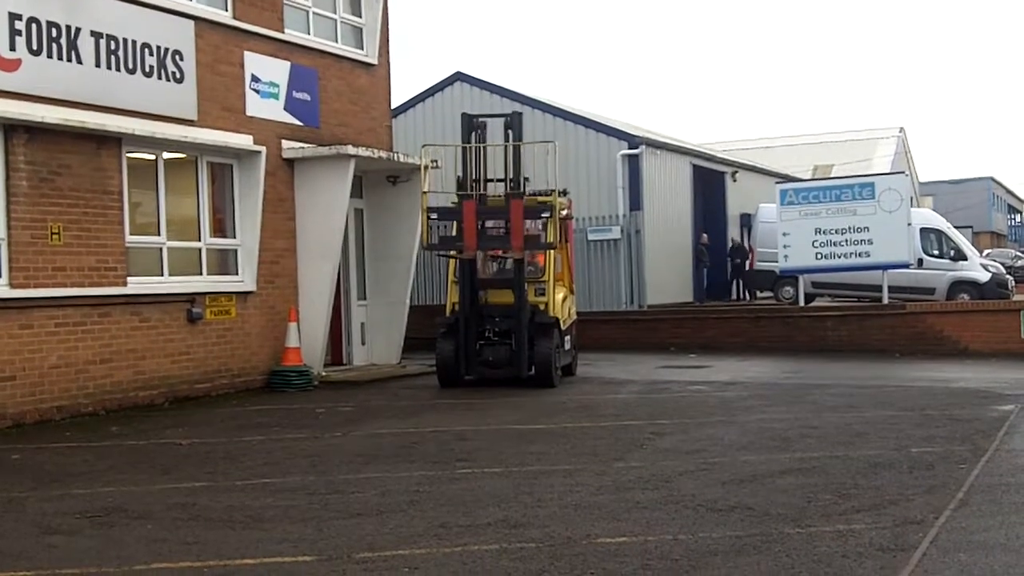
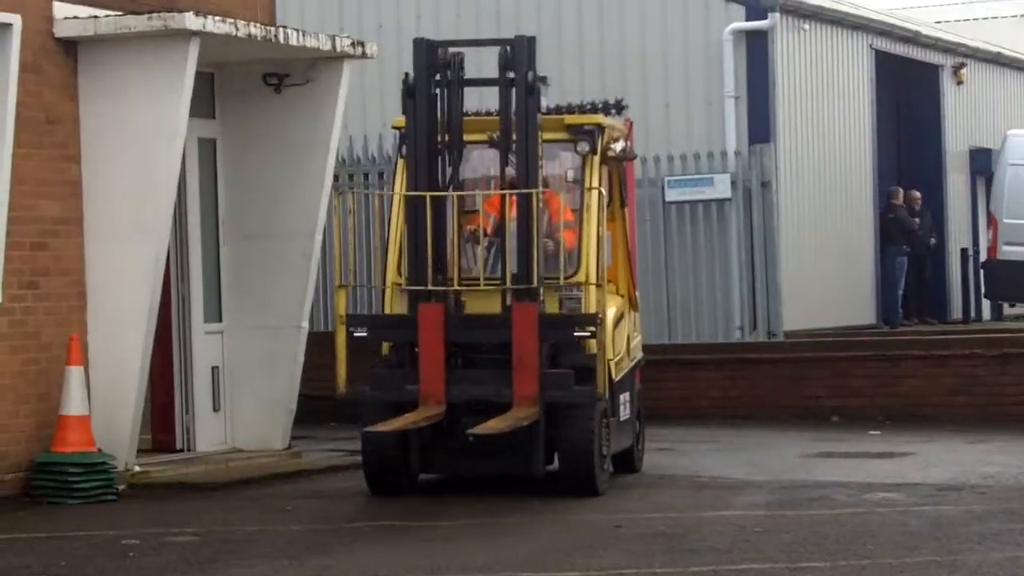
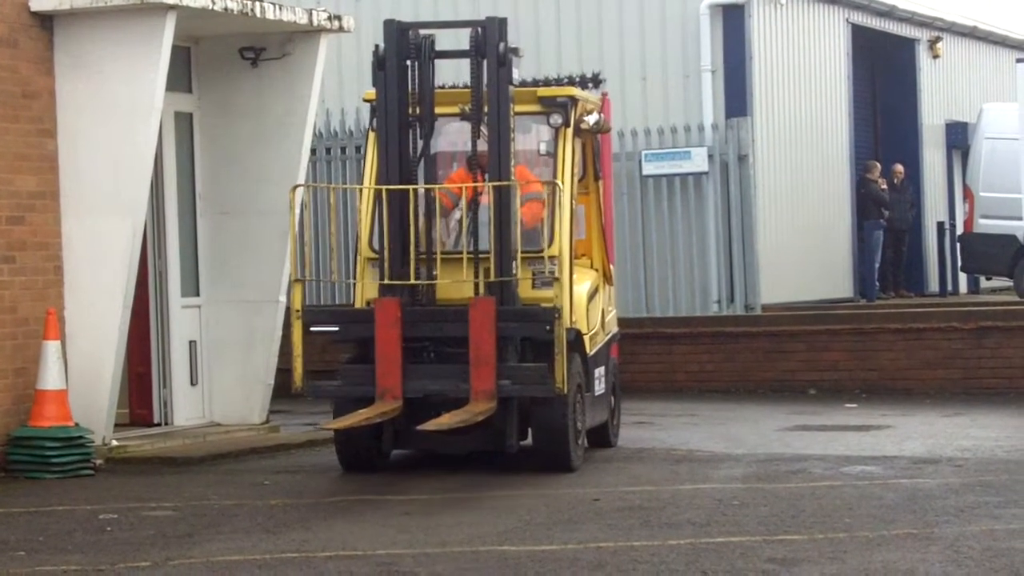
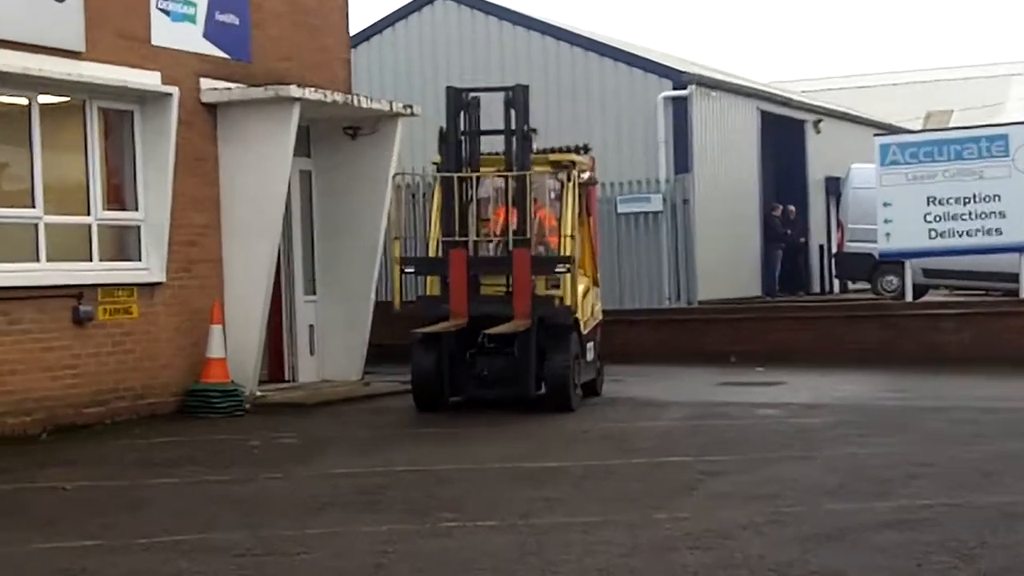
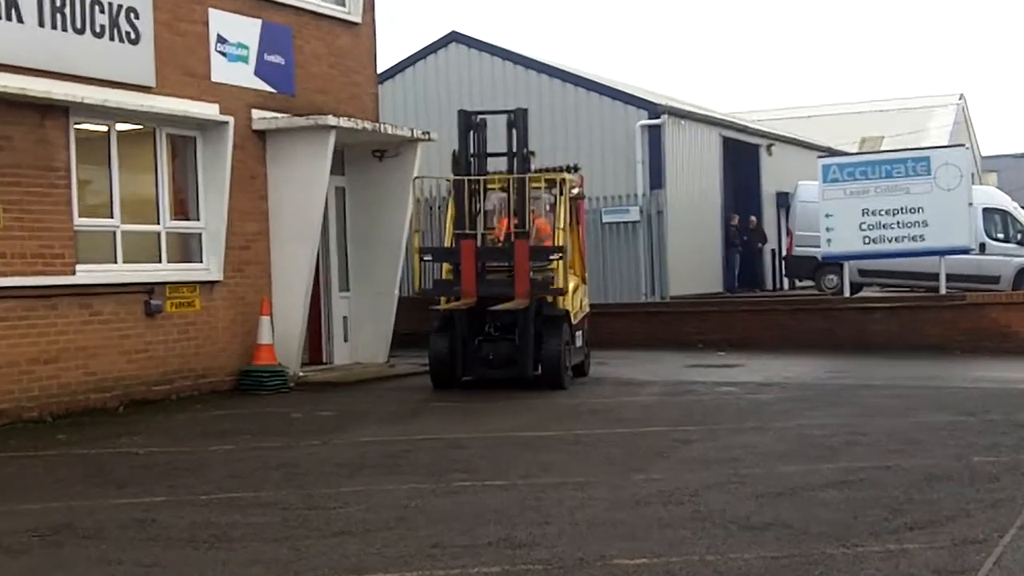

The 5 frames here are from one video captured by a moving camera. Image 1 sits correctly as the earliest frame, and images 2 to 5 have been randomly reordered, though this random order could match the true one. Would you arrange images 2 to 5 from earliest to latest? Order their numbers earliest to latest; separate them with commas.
5, 4, 2, 3
